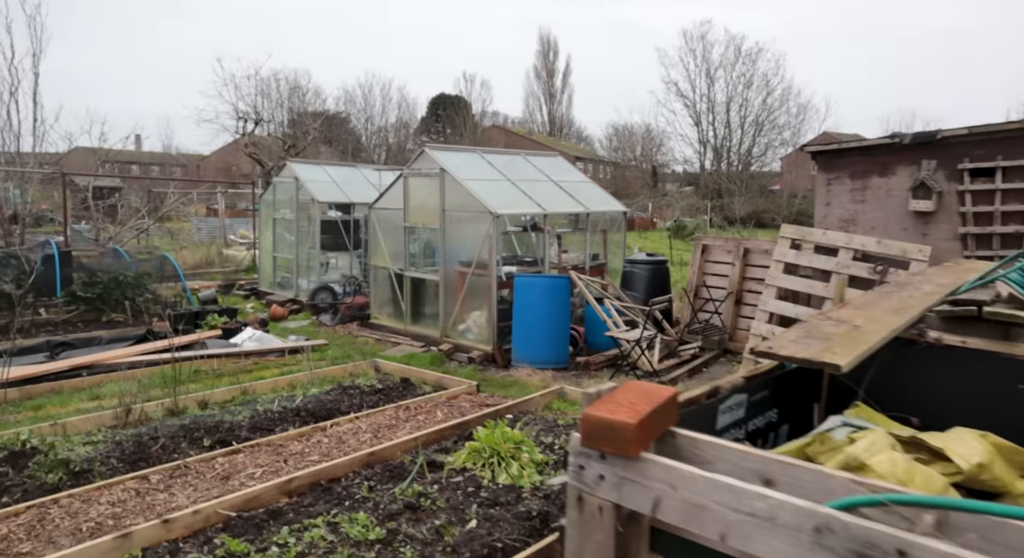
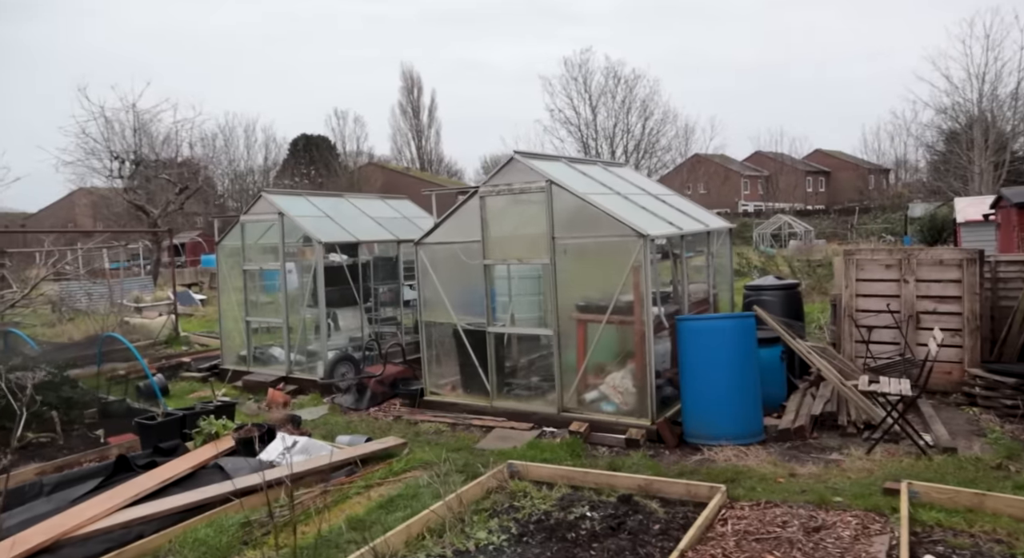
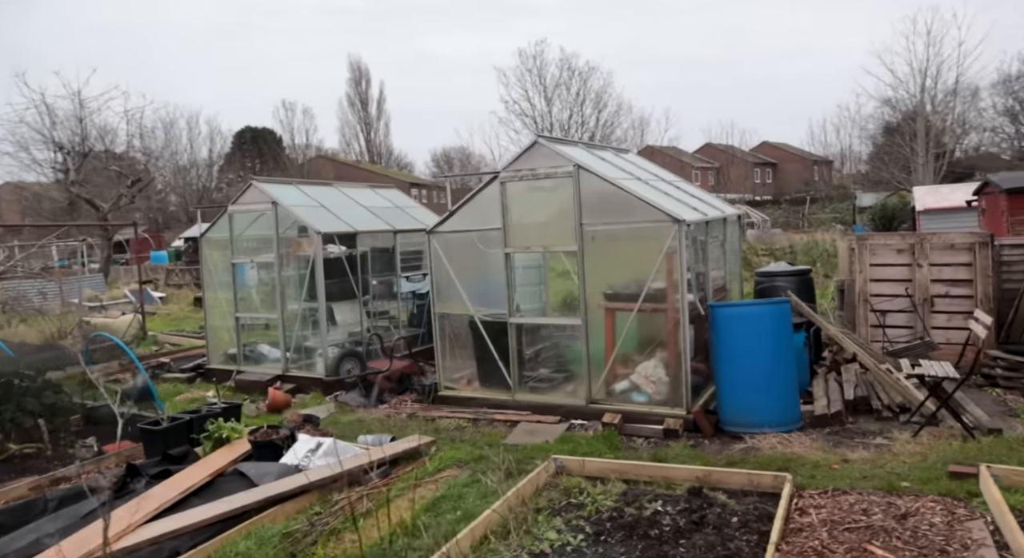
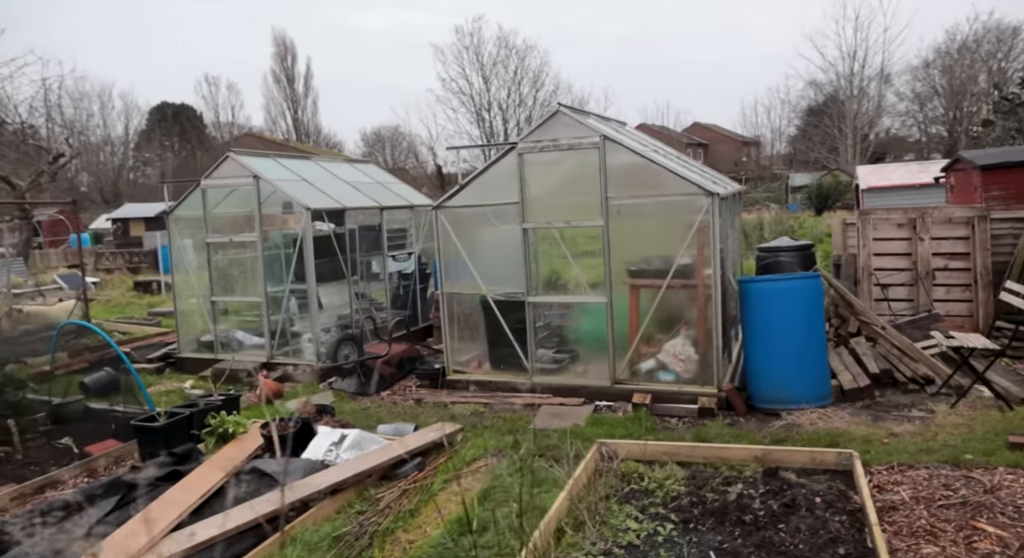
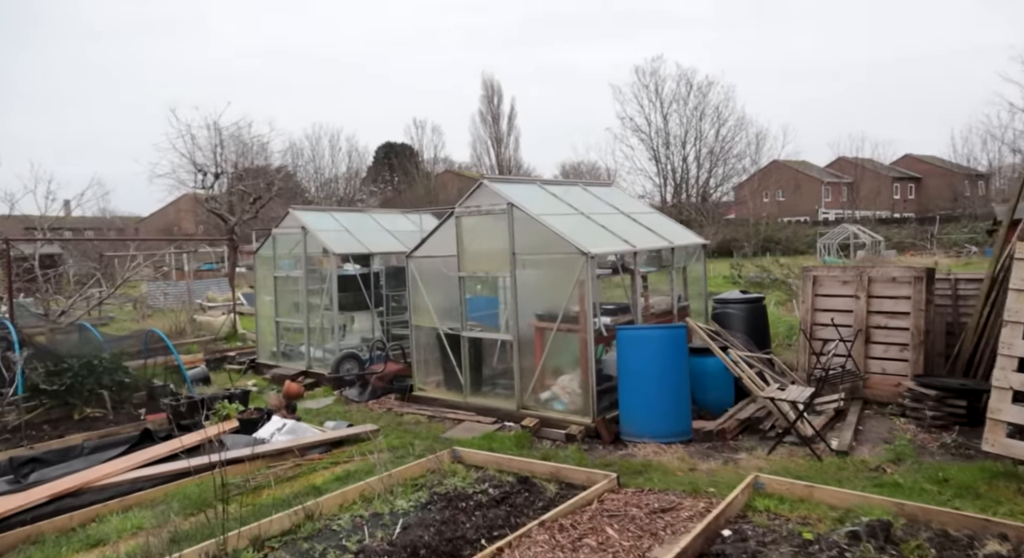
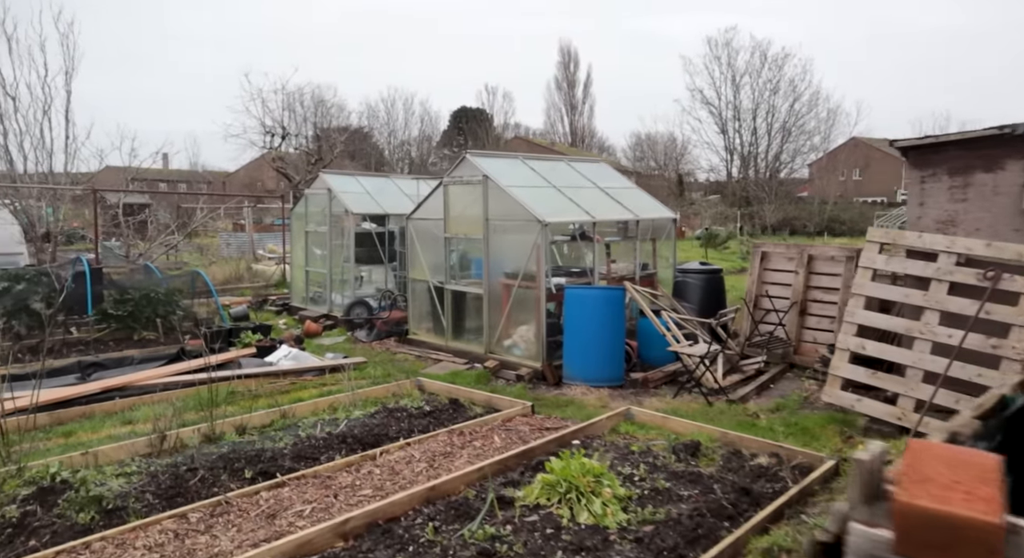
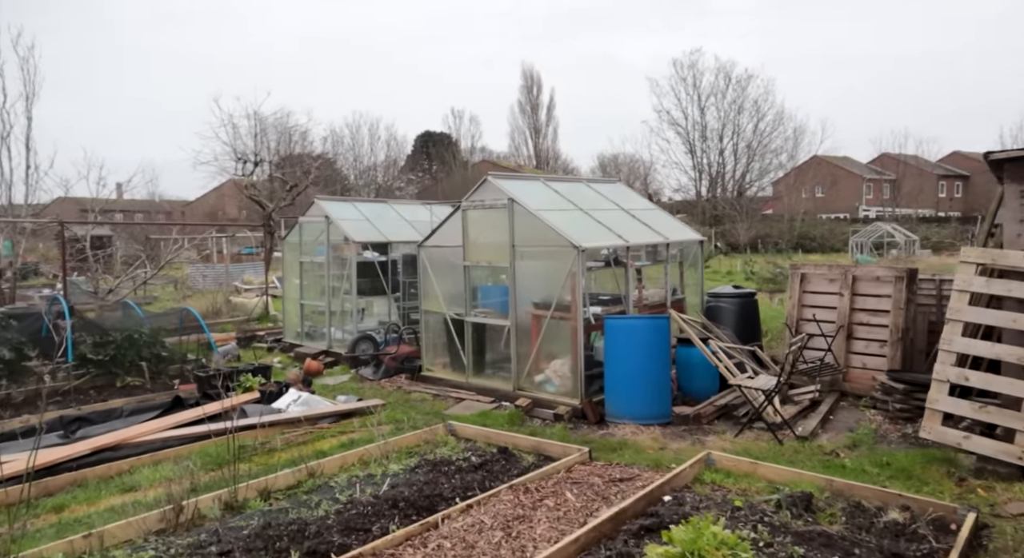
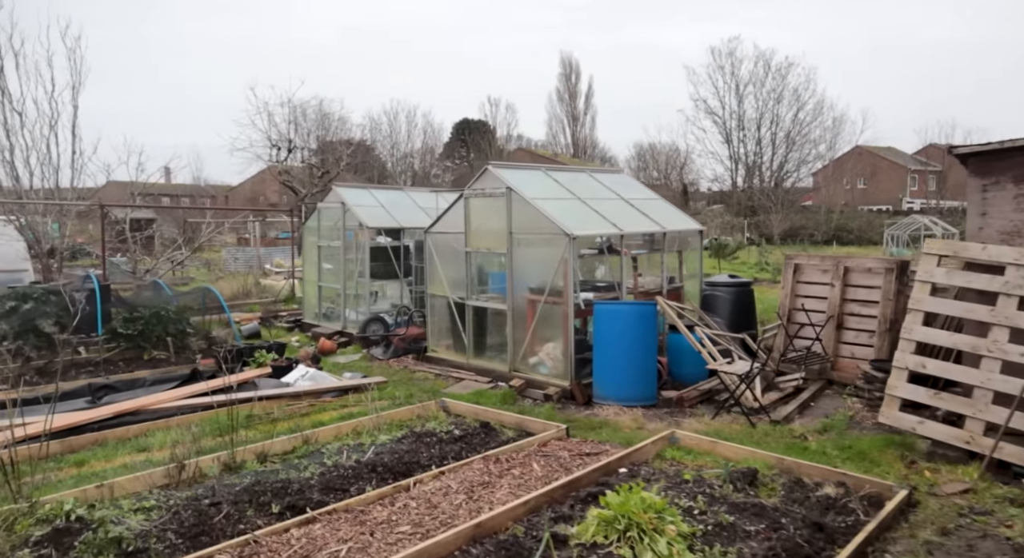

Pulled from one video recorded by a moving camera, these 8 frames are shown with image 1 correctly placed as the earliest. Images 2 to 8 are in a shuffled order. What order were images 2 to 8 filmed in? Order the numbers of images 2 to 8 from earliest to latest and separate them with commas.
6, 8, 7, 5, 2, 3, 4
